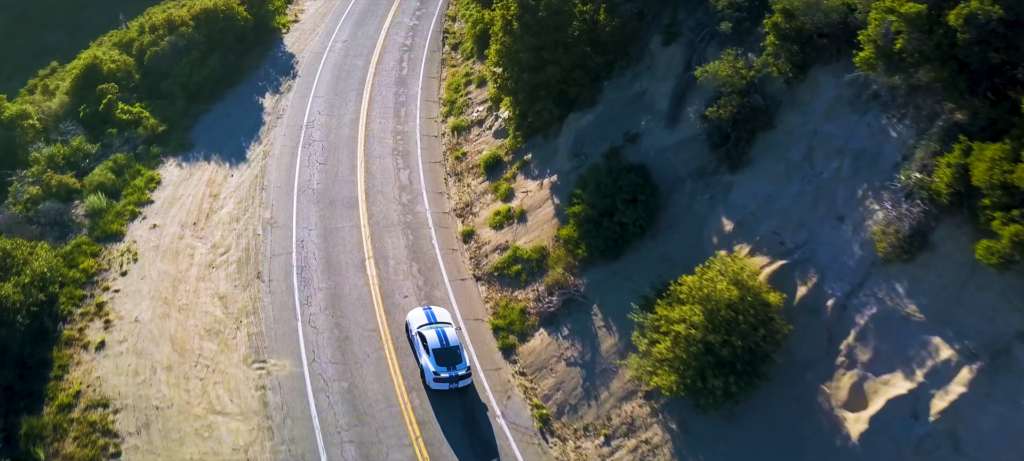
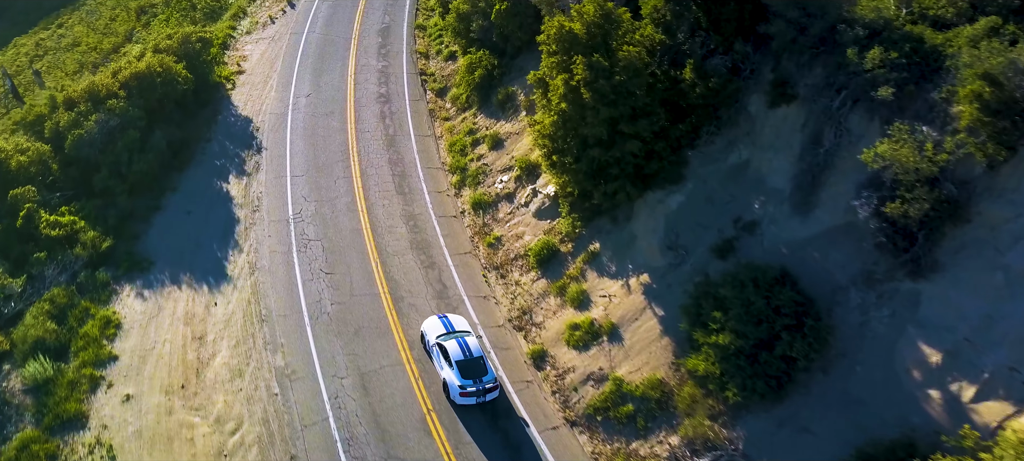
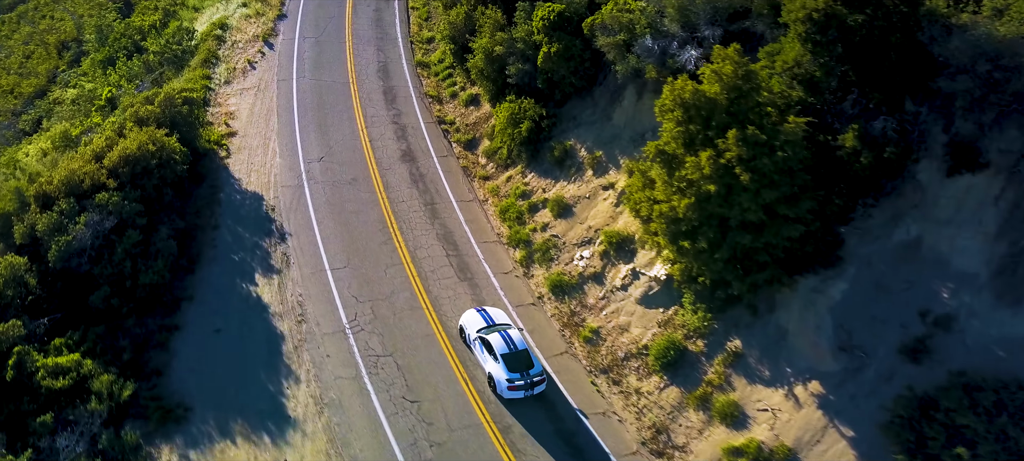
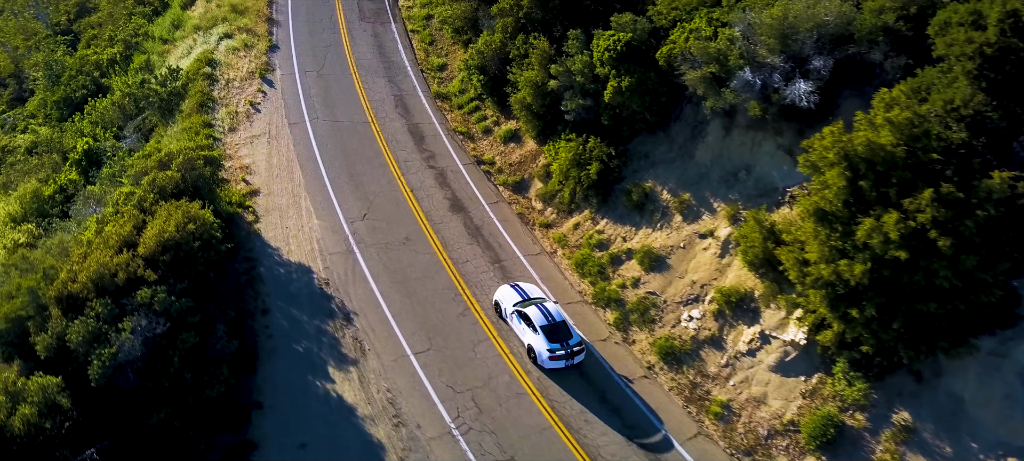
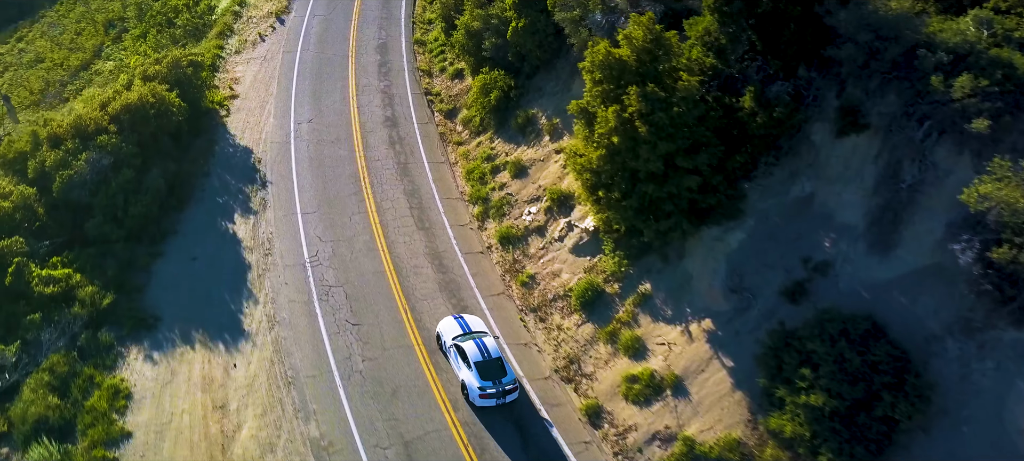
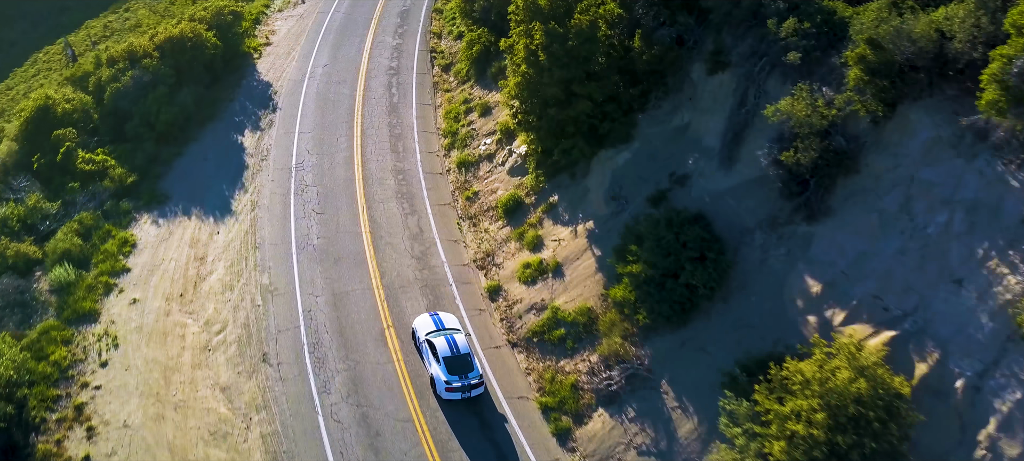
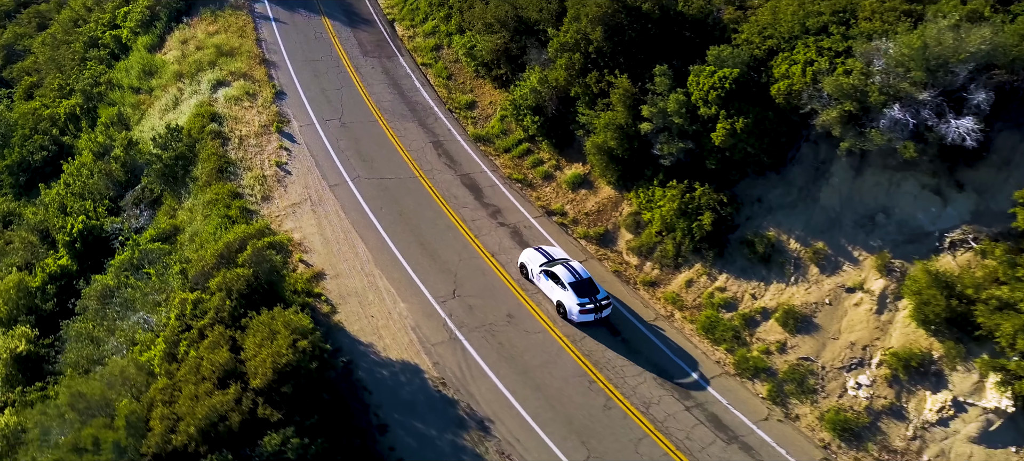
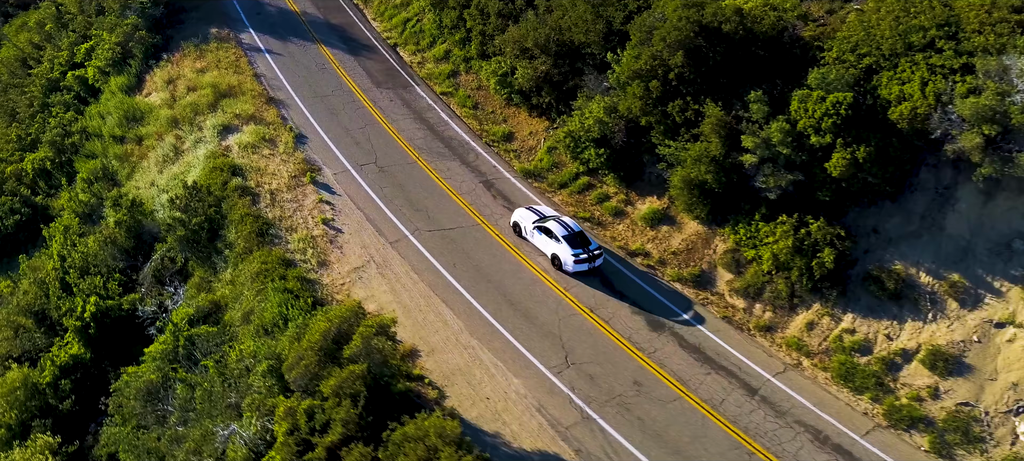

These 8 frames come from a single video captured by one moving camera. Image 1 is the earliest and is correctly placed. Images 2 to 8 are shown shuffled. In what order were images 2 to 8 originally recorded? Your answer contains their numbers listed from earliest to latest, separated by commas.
6, 2, 5, 3, 4, 7, 8
